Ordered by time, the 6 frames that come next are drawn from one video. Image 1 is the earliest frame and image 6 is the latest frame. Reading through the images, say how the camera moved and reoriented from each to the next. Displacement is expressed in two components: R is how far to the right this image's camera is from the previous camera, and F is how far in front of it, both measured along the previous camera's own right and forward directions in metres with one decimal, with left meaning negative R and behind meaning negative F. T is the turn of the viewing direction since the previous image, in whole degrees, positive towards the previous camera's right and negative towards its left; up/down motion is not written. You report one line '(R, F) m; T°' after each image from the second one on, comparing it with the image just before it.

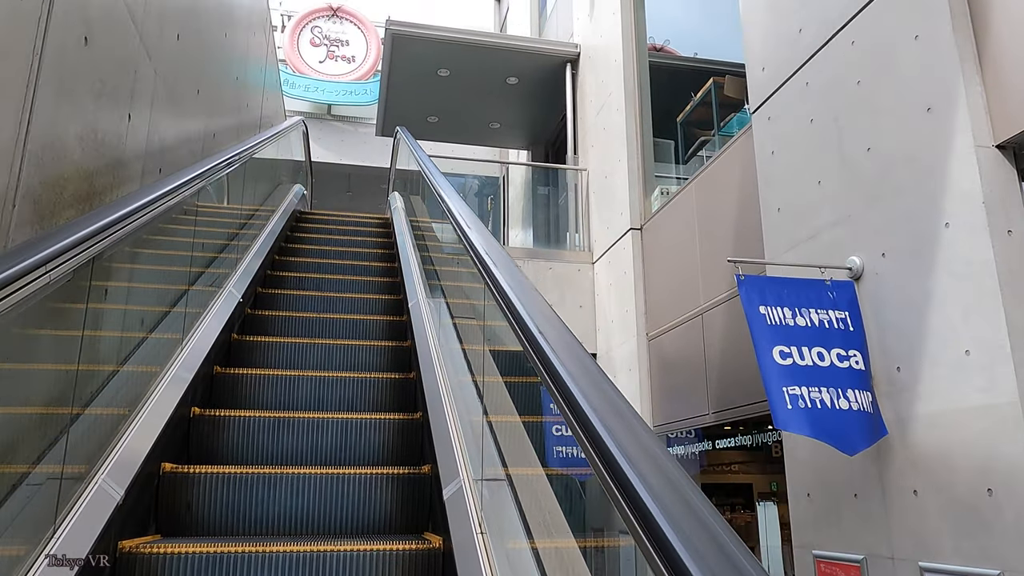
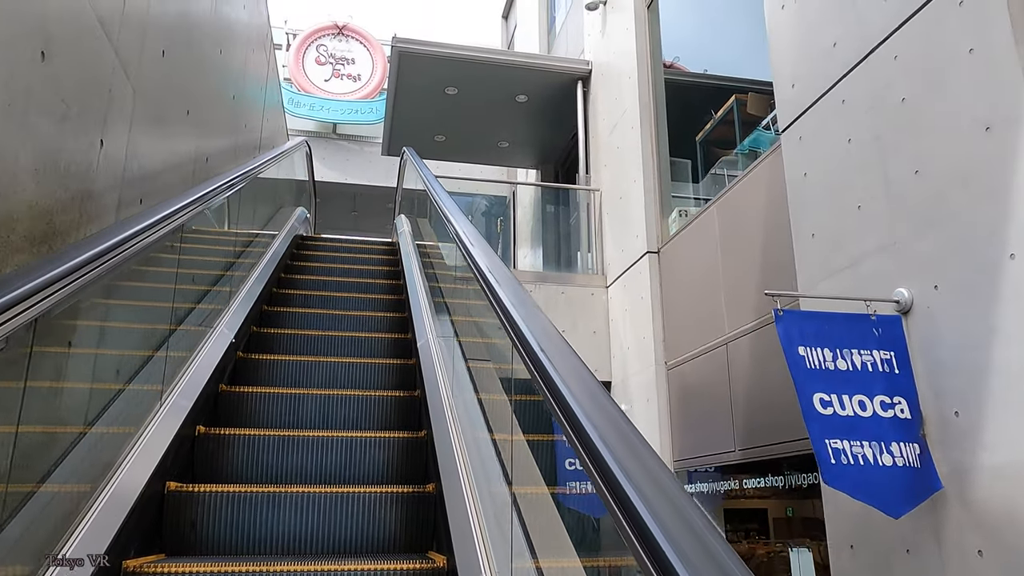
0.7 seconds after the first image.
(0.0, +0.3) m; 0°
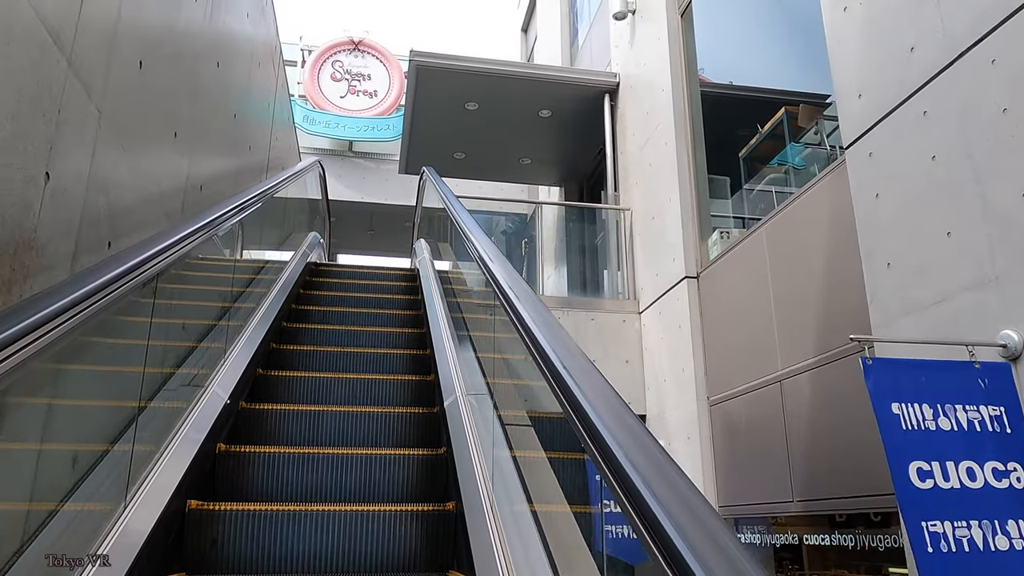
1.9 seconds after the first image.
(-0.1, +0.4) m; -1°
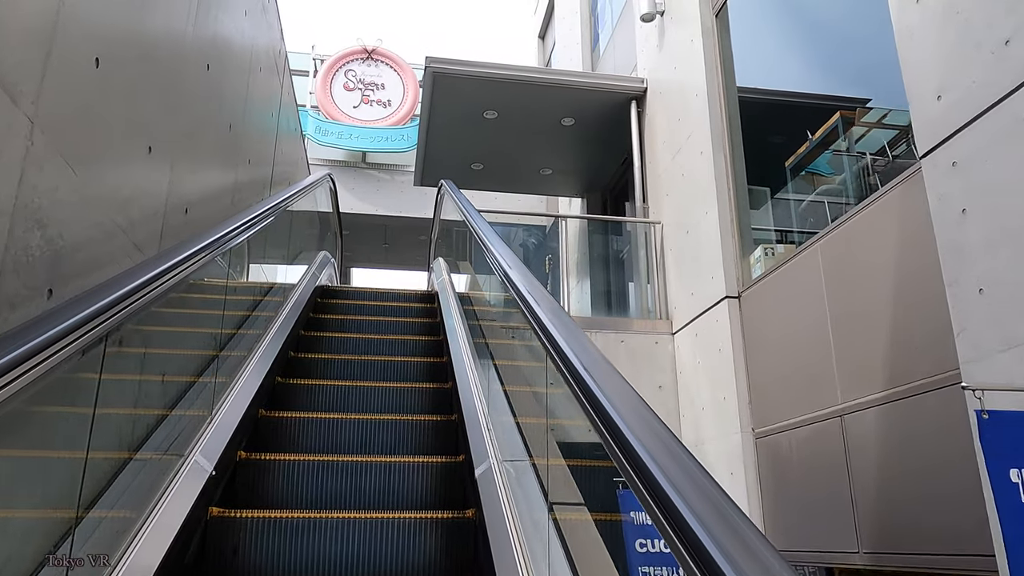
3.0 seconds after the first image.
(-0.1, +0.4) m; -1°
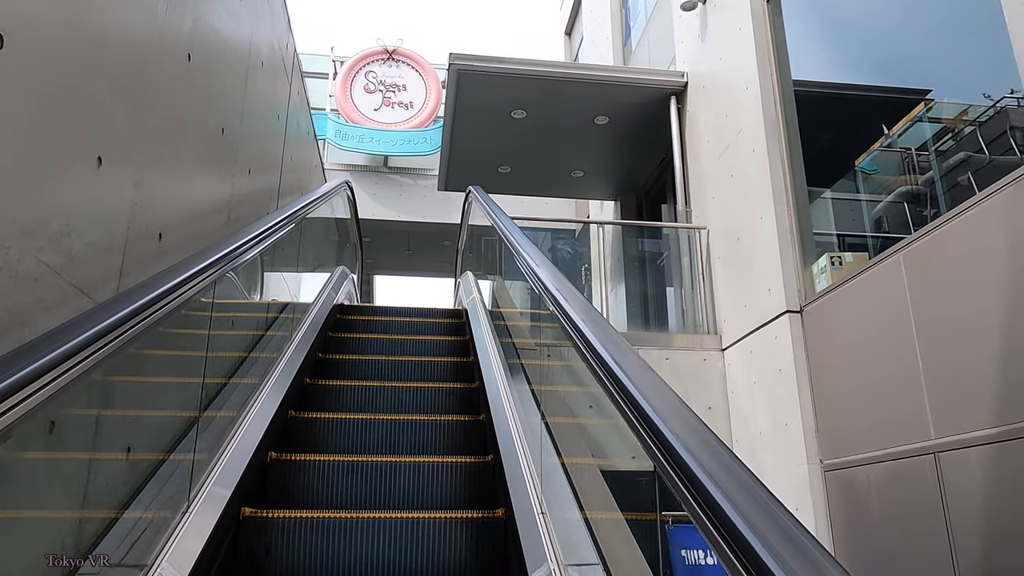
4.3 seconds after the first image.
(-0.1, +0.5) m; -2°
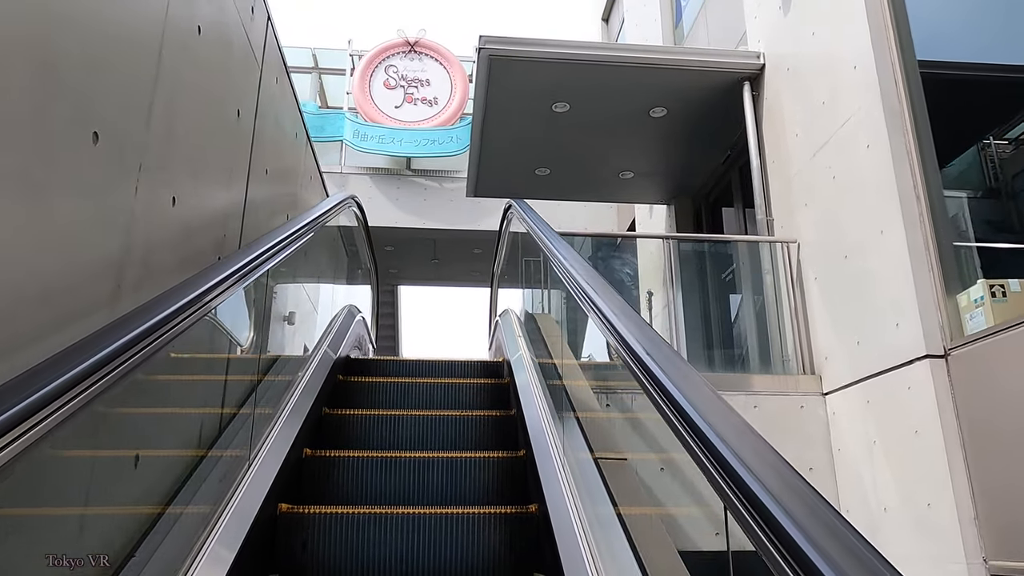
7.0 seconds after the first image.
(-0.1, +1.0) m; -2°
